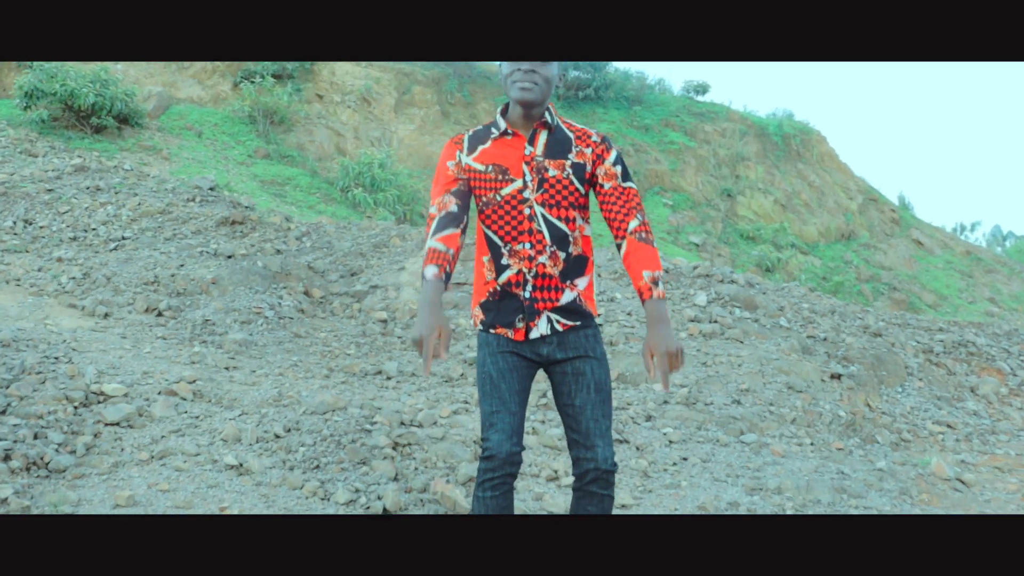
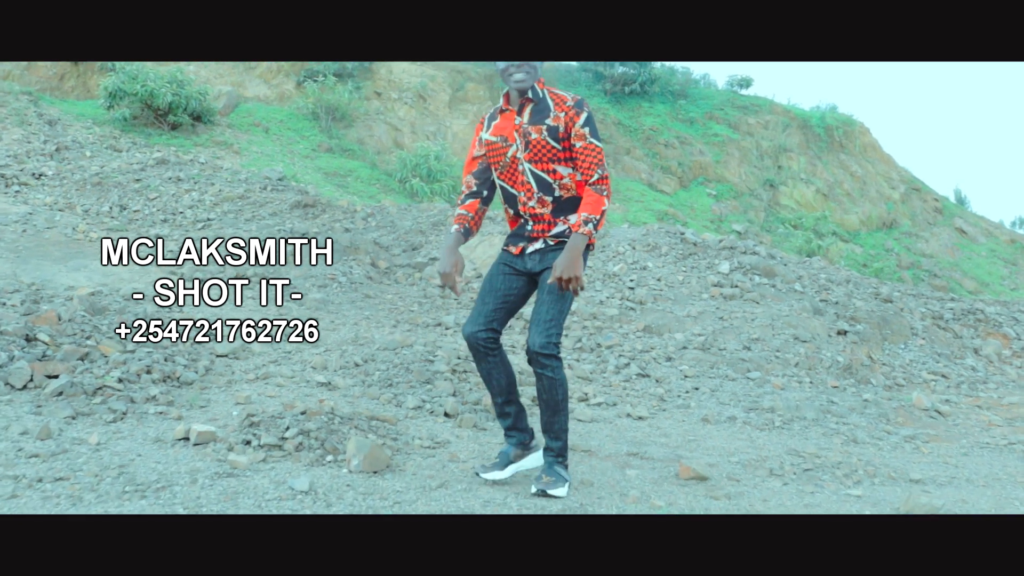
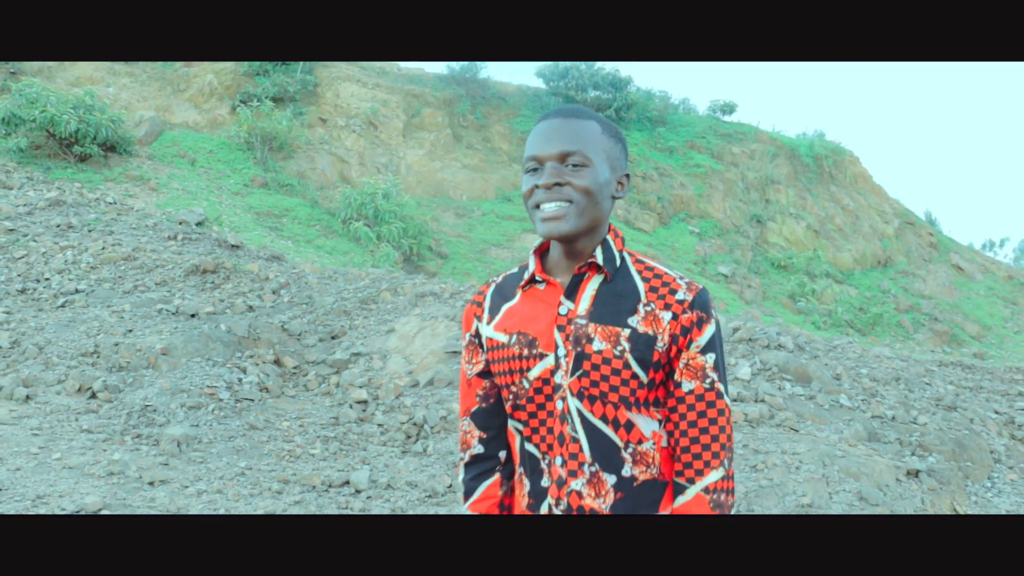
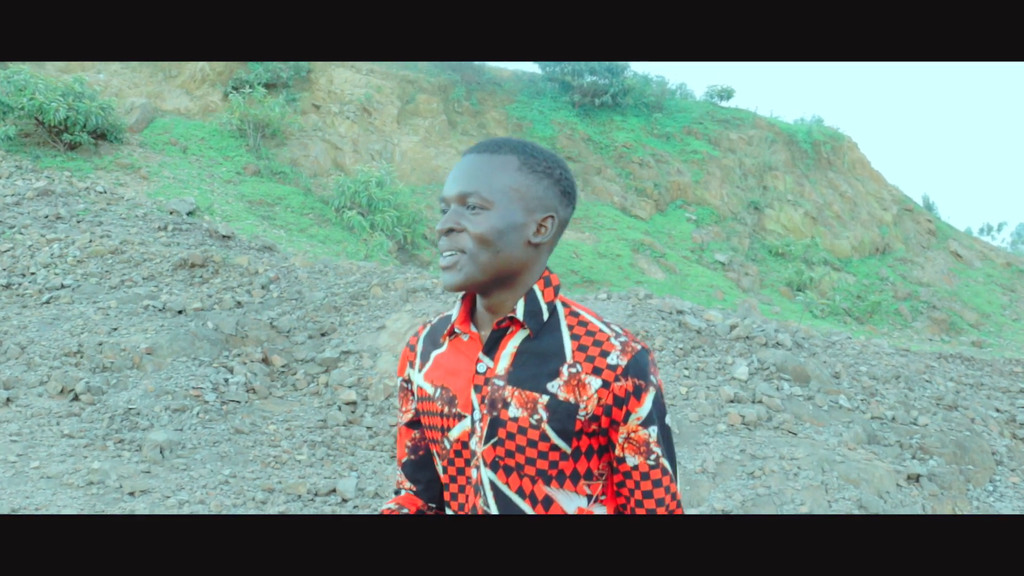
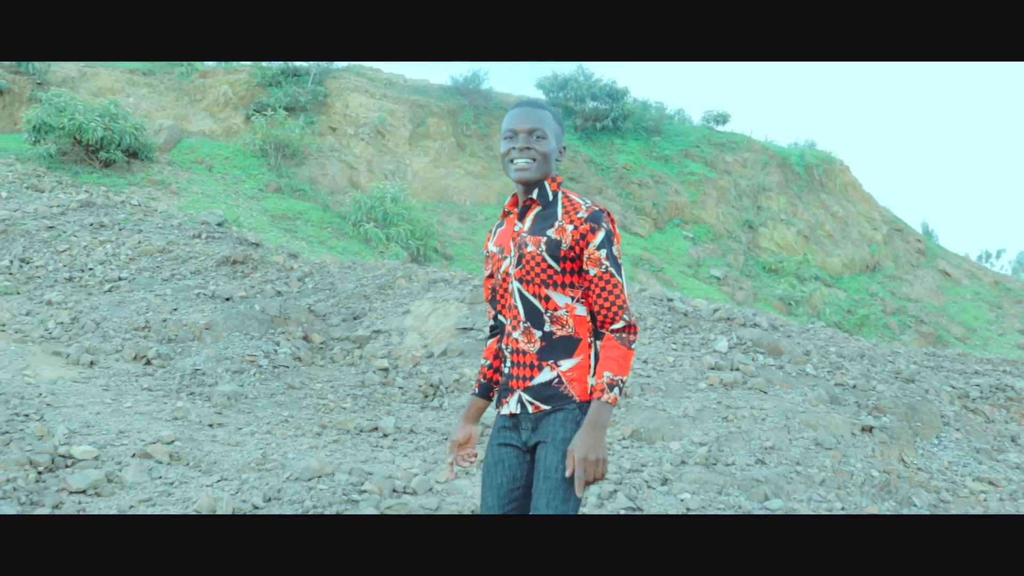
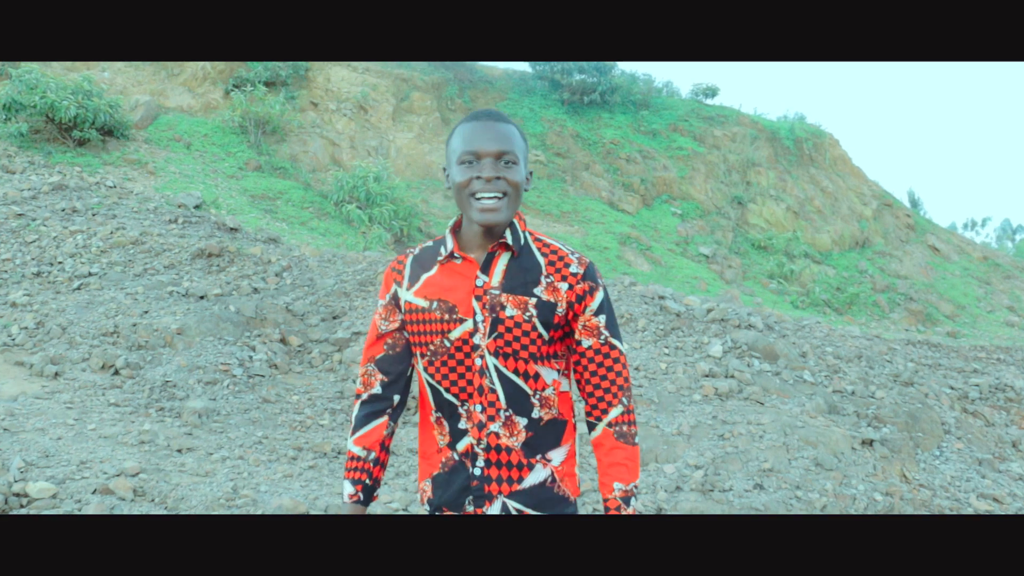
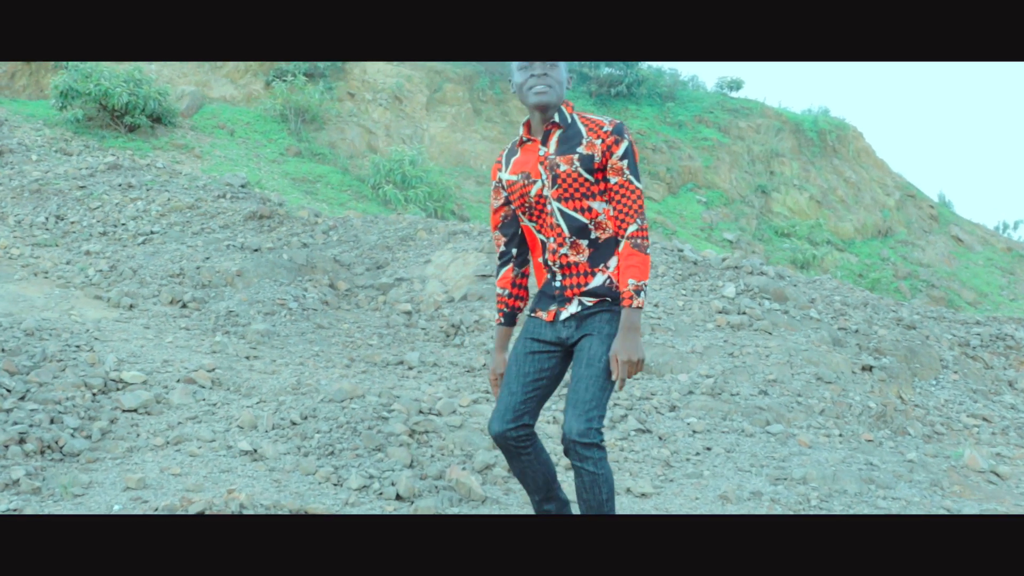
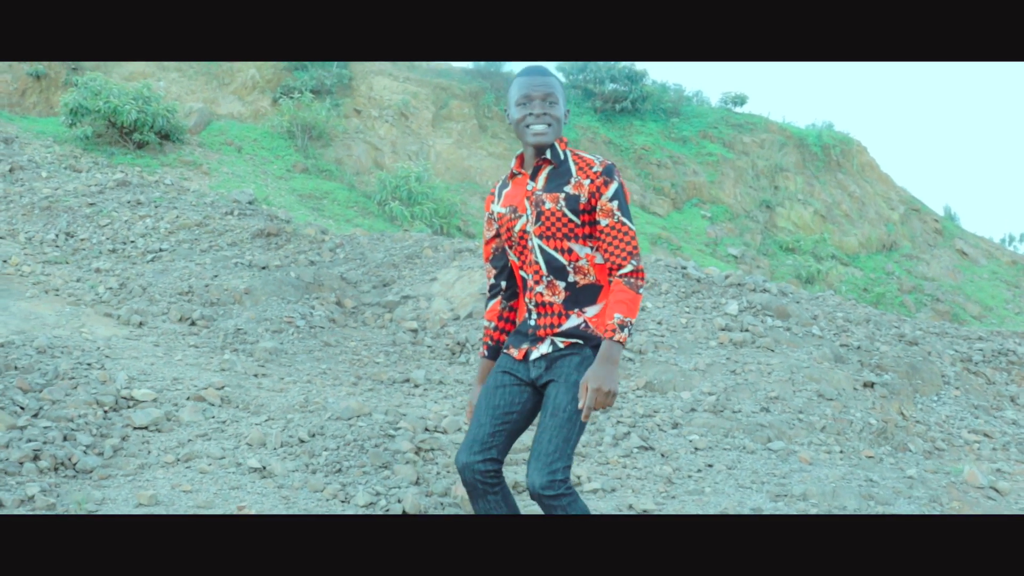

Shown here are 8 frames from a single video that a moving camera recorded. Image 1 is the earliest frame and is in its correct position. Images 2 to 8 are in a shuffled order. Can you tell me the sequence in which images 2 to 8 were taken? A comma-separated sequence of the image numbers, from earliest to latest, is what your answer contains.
6, 4, 3, 5, 7, 8, 2
